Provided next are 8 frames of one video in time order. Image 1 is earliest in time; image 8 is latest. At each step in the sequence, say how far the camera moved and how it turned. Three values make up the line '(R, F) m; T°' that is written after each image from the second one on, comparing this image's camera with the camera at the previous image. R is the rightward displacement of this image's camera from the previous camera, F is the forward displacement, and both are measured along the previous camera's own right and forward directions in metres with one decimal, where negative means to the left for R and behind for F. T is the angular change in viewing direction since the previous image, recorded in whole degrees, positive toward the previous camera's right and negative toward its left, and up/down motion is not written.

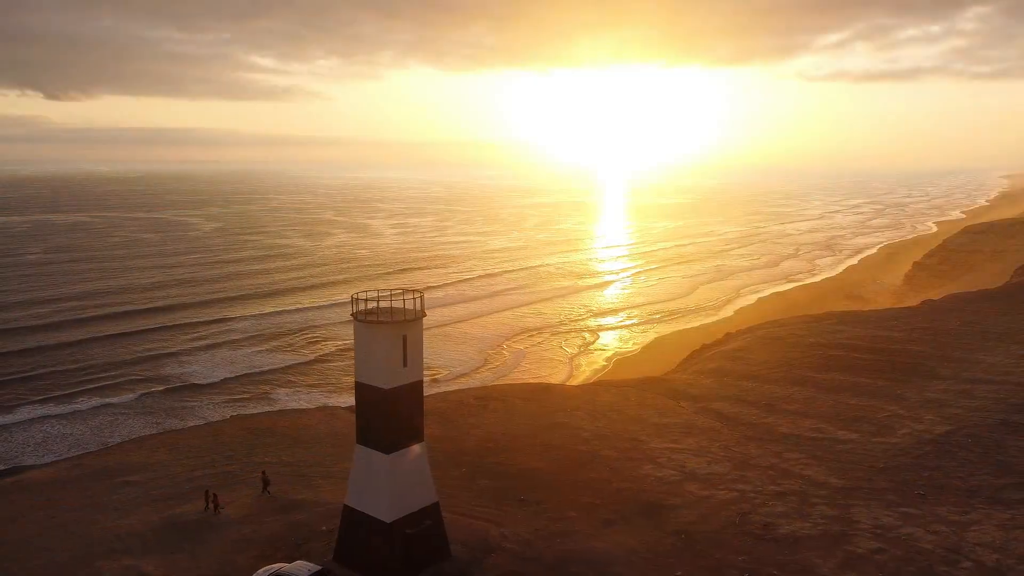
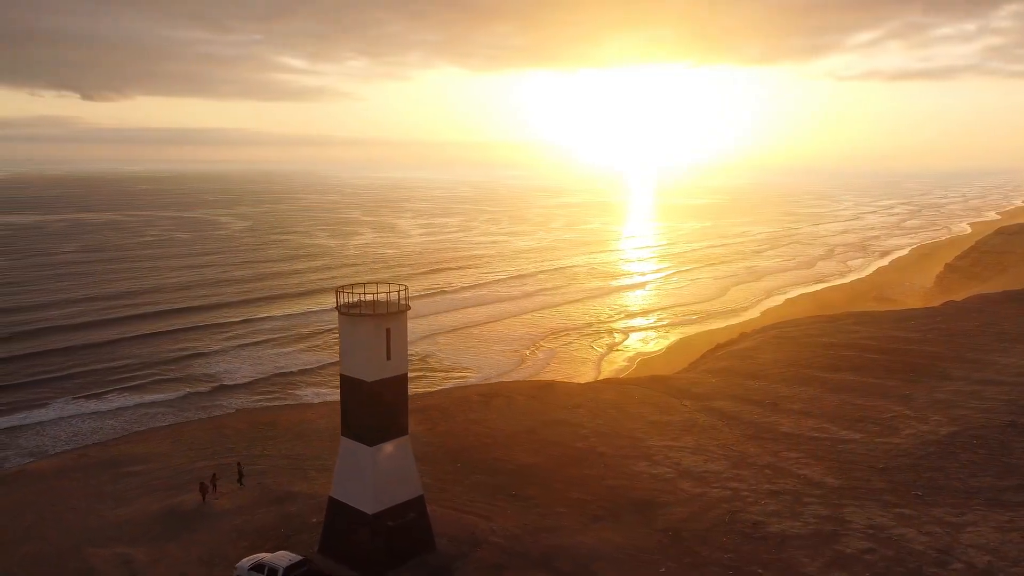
(+0.7, 0.0) m; -2°
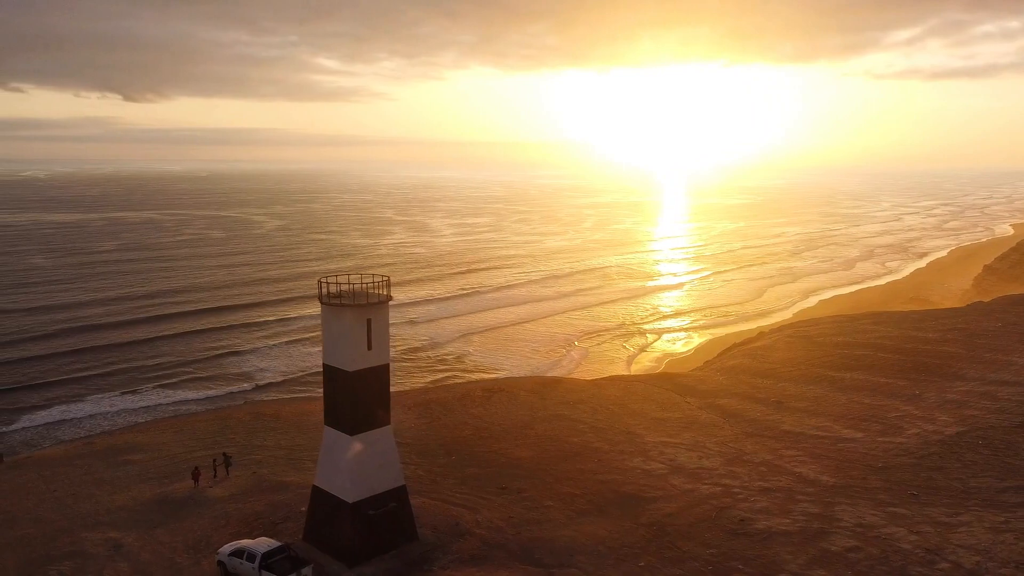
(+0.8, 0.0) m; -2°
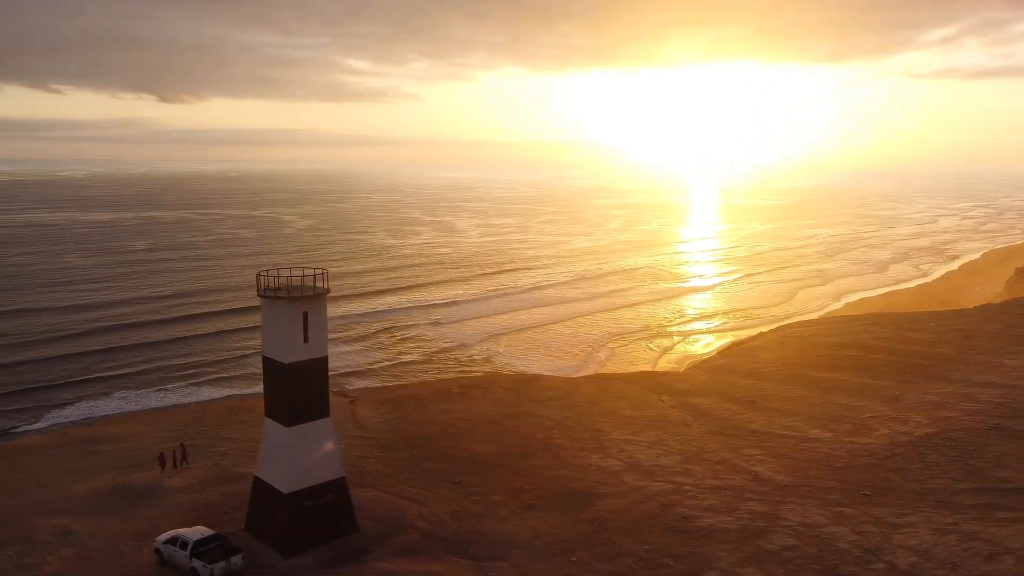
(+1.5, 0.0) m; -2°
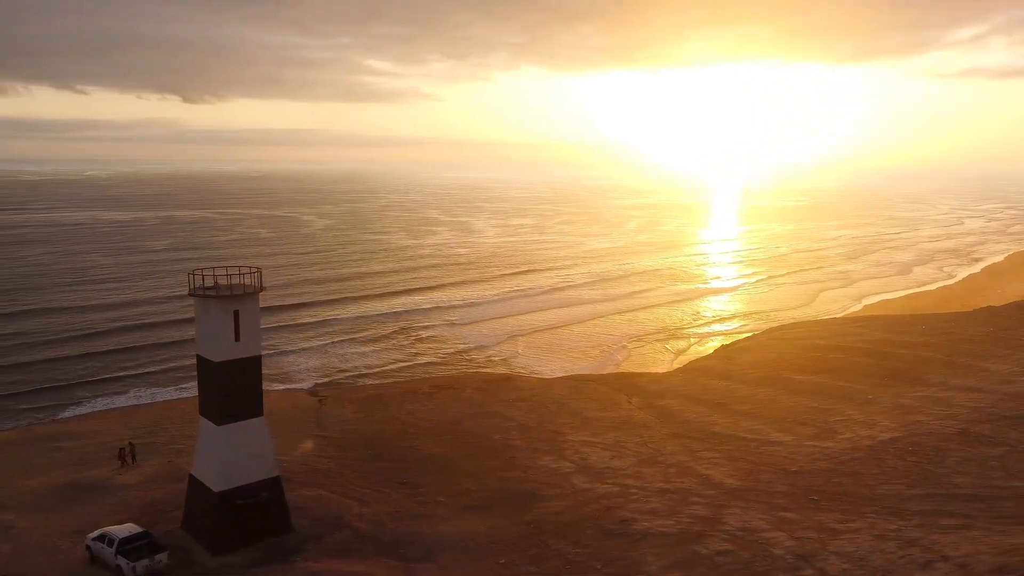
(+1.4, +0.1) m; -1°
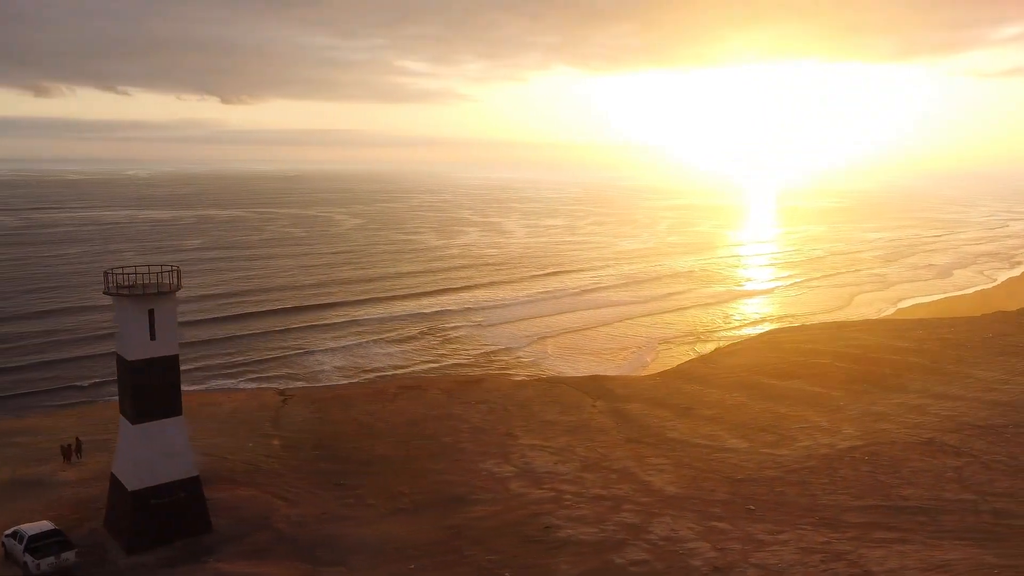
(+1.8, +0.2) m; -2°
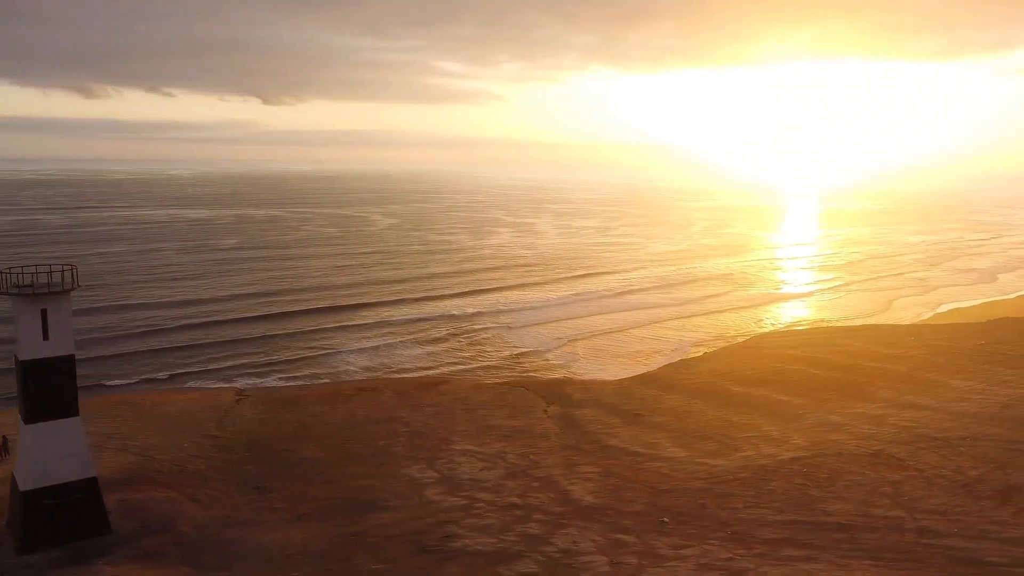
(+2.2, +0.3) m; -2°
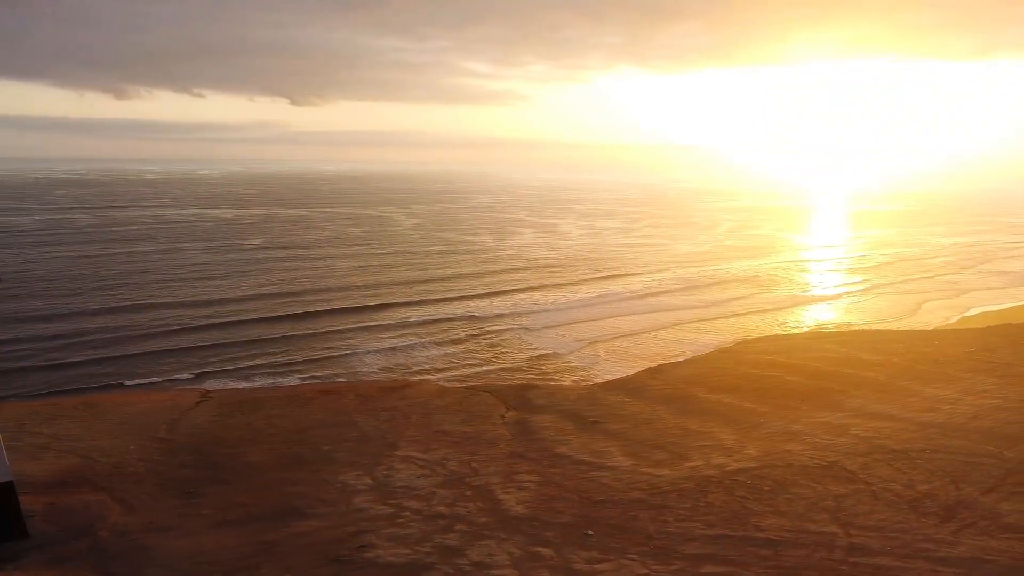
(+1.8, +0.3) m; -1°
